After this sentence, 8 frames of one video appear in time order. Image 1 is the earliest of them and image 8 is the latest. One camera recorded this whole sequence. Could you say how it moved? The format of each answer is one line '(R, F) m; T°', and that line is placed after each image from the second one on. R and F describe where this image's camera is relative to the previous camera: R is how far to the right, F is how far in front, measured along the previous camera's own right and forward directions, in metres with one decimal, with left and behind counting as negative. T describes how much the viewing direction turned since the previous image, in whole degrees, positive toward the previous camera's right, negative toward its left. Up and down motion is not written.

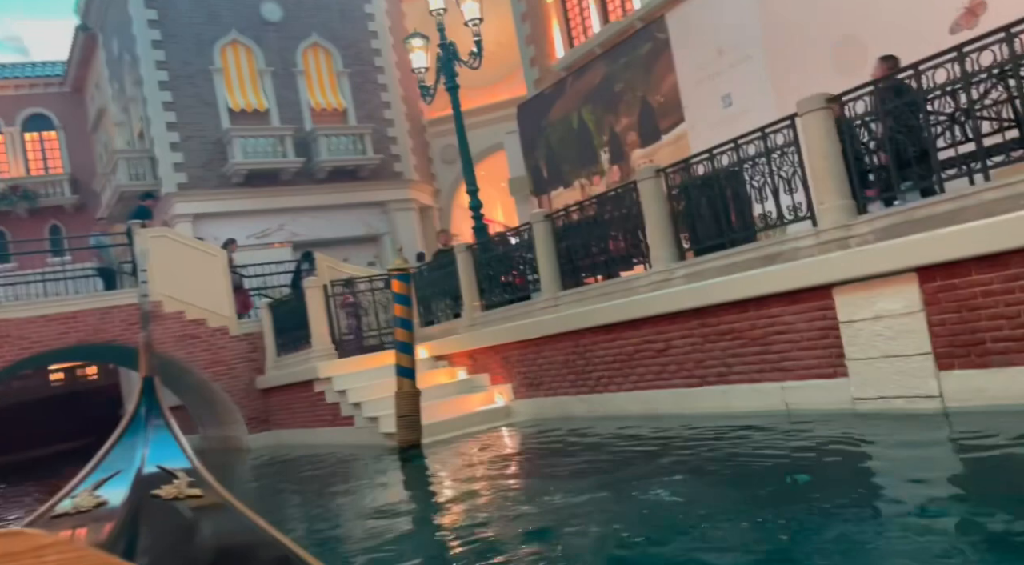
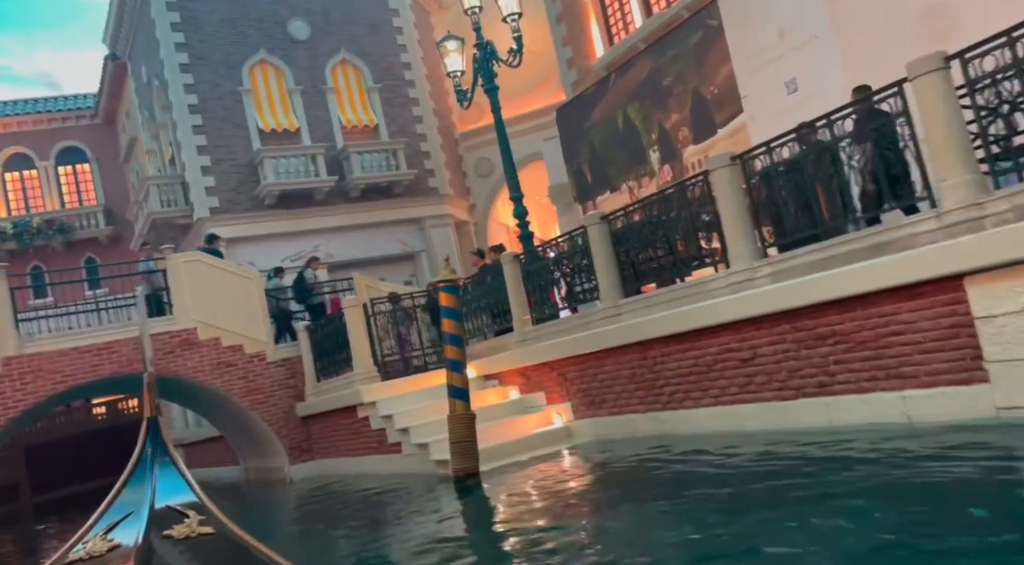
(-0.2, +0.7) m; -2°
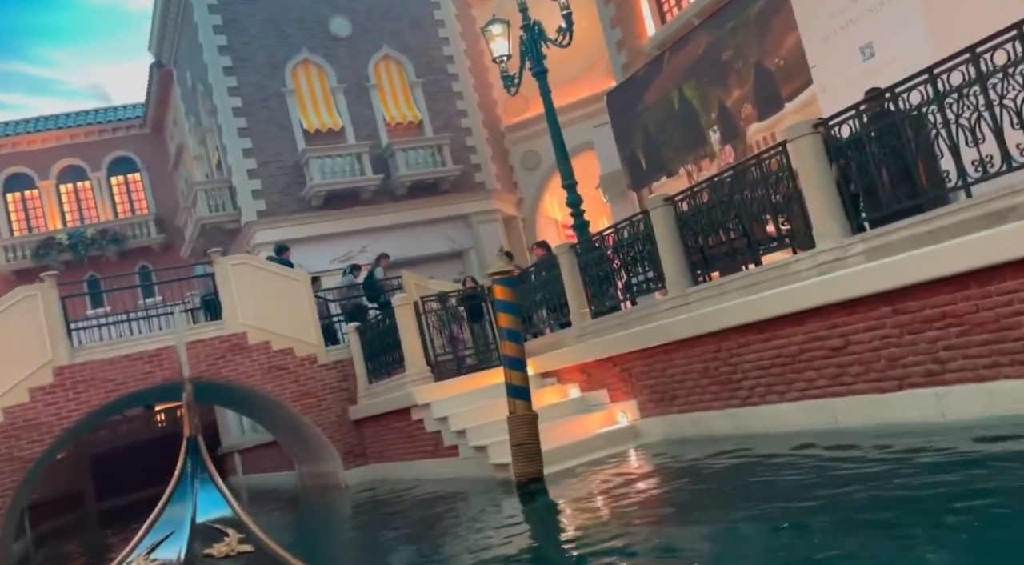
(-0.1, +0.5) m; -3°
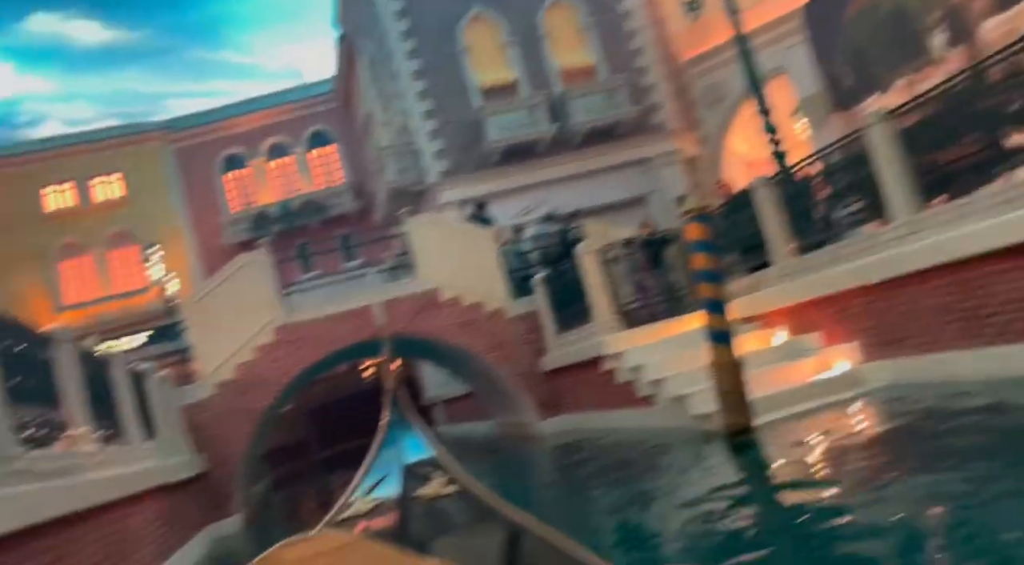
(-0.1, +0.3) m; -13°
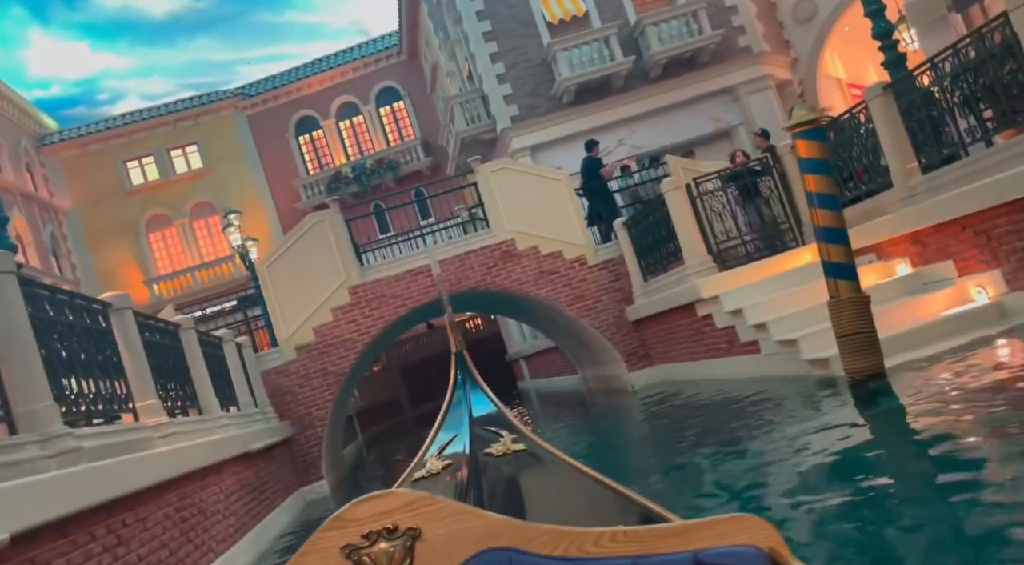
(0.0, +0.7) m; -6°
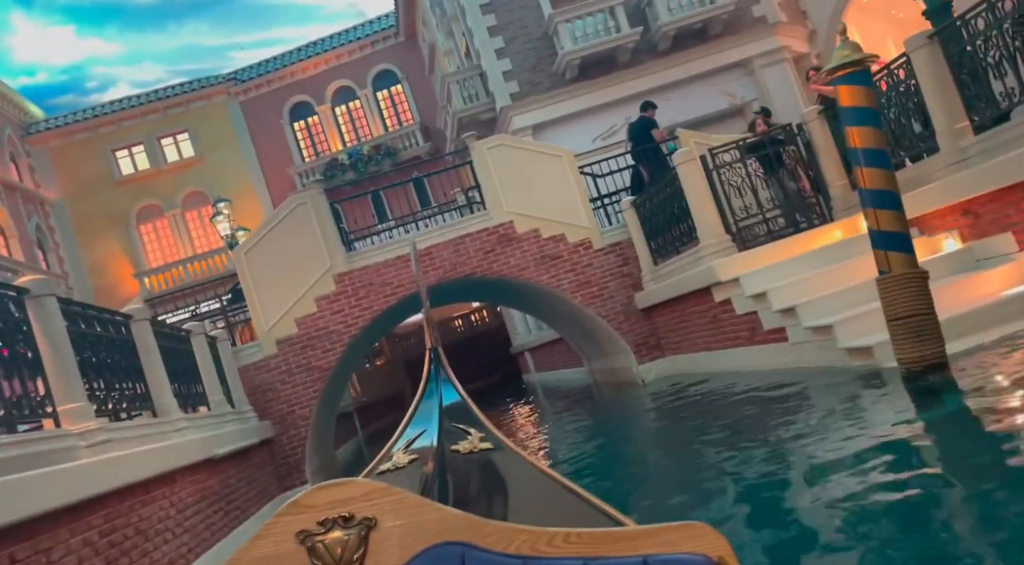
(+0.1, +0.9) m; -1°
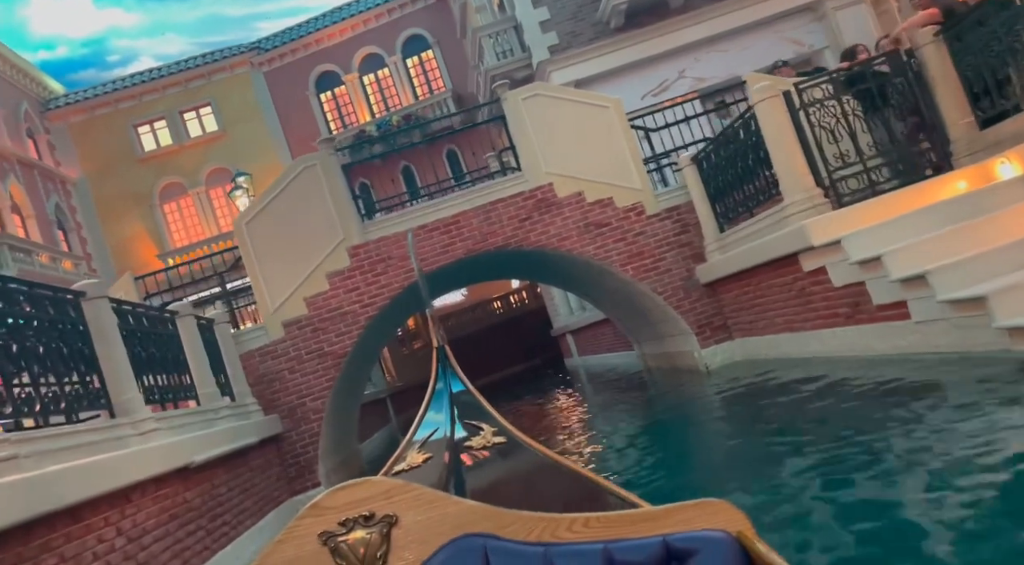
(0.0, +1.5) m; -3°
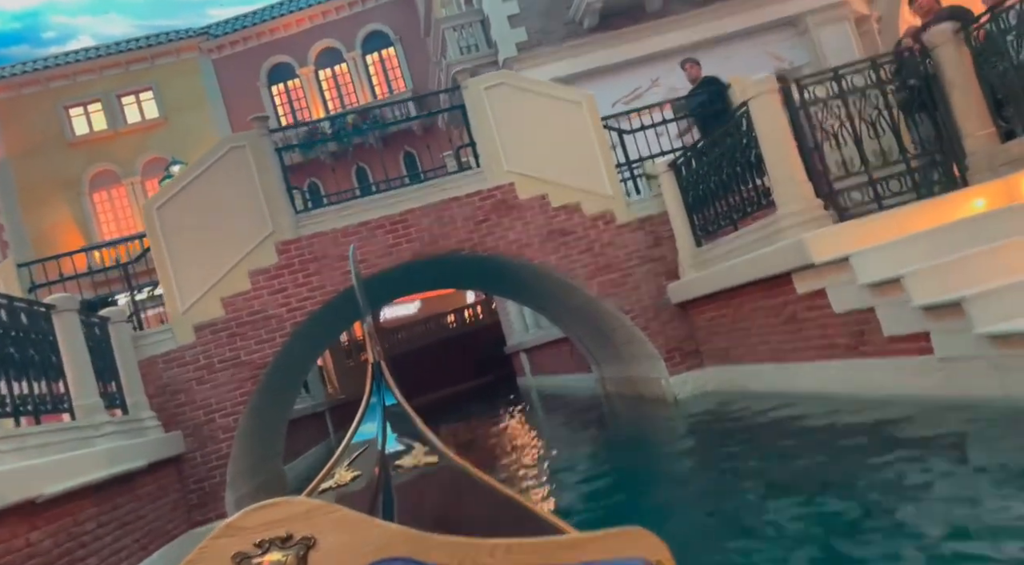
(+0.1, +1.1) m; +3°
